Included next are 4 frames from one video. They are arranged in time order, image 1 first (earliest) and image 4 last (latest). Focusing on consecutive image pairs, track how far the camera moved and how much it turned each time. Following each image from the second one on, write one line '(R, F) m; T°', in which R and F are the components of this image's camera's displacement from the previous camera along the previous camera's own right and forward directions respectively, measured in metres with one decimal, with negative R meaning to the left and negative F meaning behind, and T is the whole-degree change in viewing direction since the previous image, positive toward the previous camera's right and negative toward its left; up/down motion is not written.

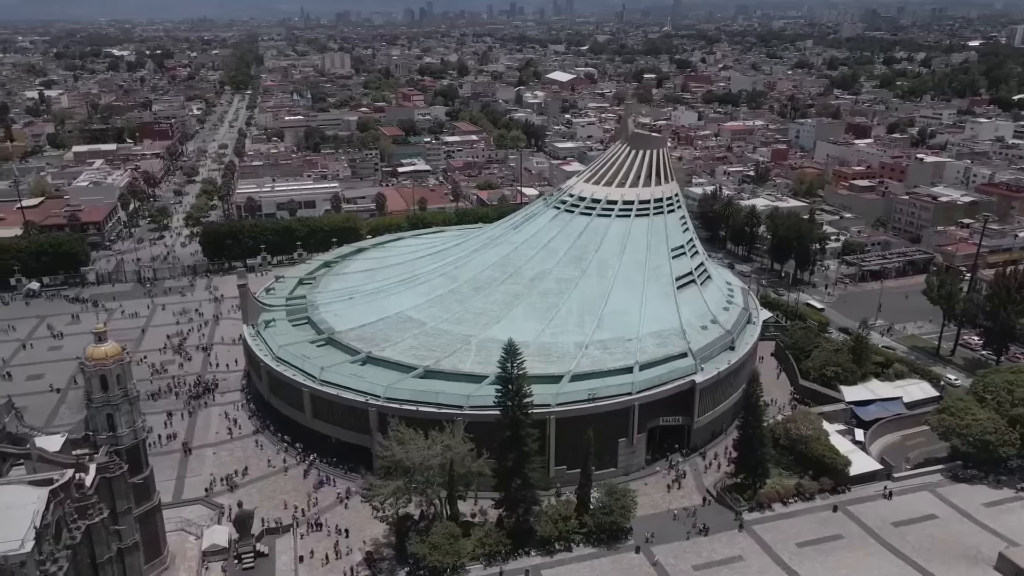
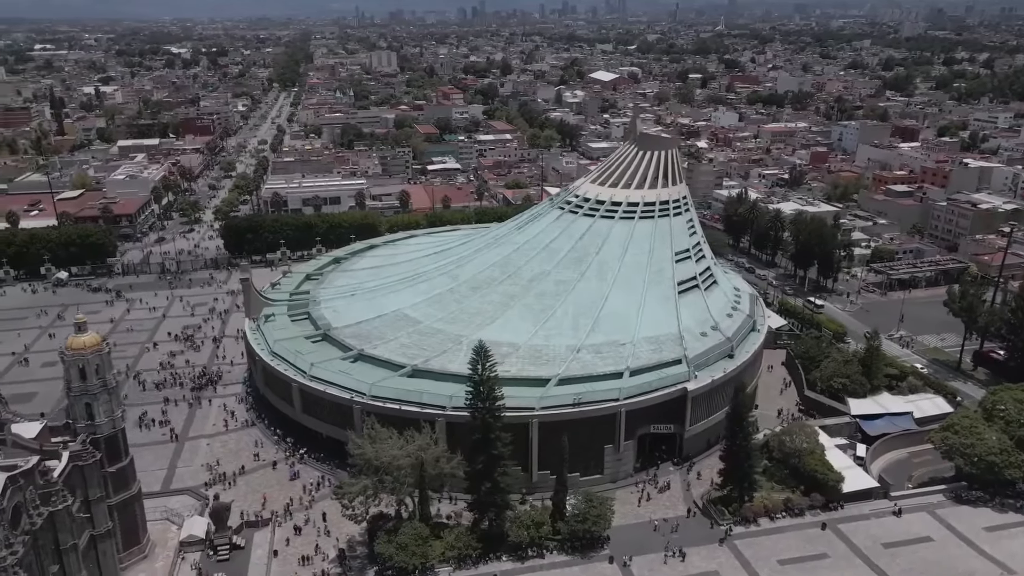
(+3.4, +0.6) m; -3°
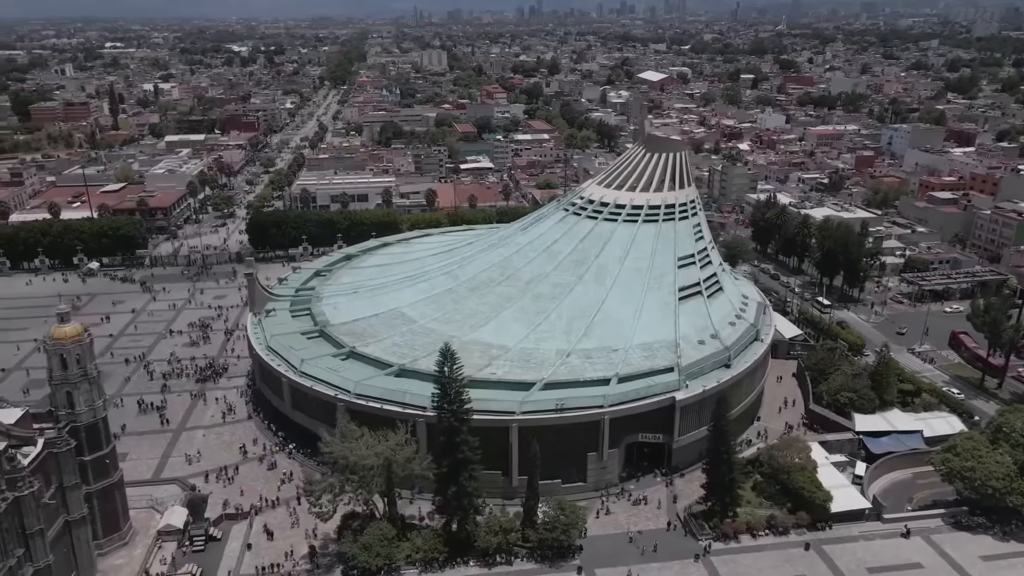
(+3.8, +0.6) m; -4°
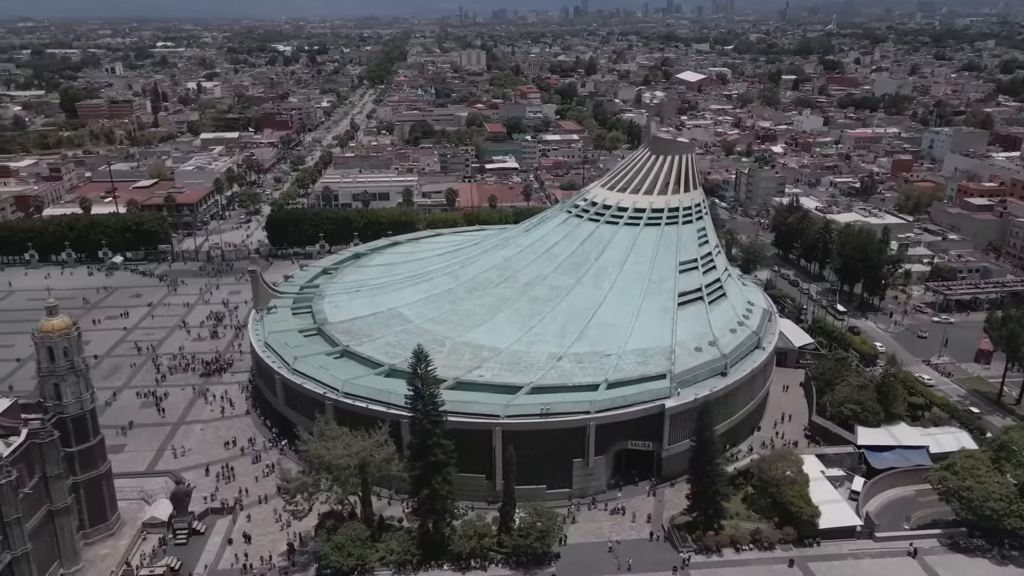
(+2.9, +0.5) m; -3°
